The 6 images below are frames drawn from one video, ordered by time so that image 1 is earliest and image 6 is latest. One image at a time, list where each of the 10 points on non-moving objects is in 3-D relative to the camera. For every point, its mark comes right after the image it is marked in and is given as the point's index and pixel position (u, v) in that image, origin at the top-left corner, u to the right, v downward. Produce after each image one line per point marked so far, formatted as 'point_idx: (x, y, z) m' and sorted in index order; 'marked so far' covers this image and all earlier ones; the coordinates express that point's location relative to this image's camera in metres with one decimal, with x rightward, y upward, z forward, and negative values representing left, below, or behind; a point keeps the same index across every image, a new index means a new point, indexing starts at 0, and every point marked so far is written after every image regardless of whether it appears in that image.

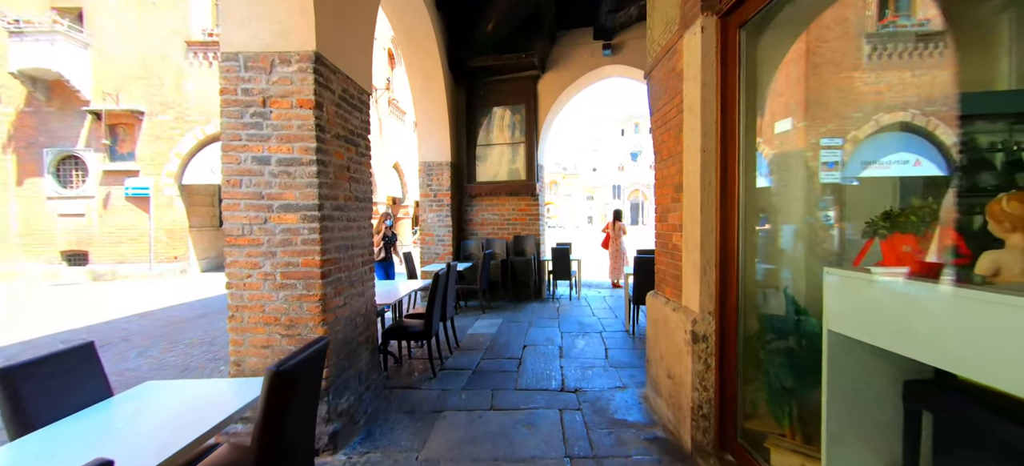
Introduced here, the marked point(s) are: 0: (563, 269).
0: (+1.0, -0.7, +7.5) m
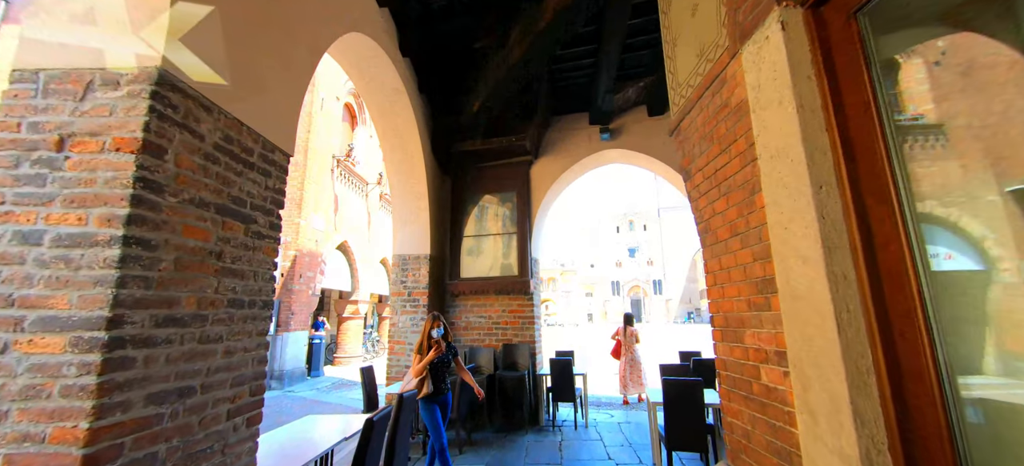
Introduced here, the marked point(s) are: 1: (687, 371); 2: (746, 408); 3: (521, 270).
0: (+0.8, -2.4, +5.9) m
1: (+2.1, -1.7, +4.7) m
2: (+1.1, -0.8, +1.8) m
3: (+0.2, -0.6, +6.5) m
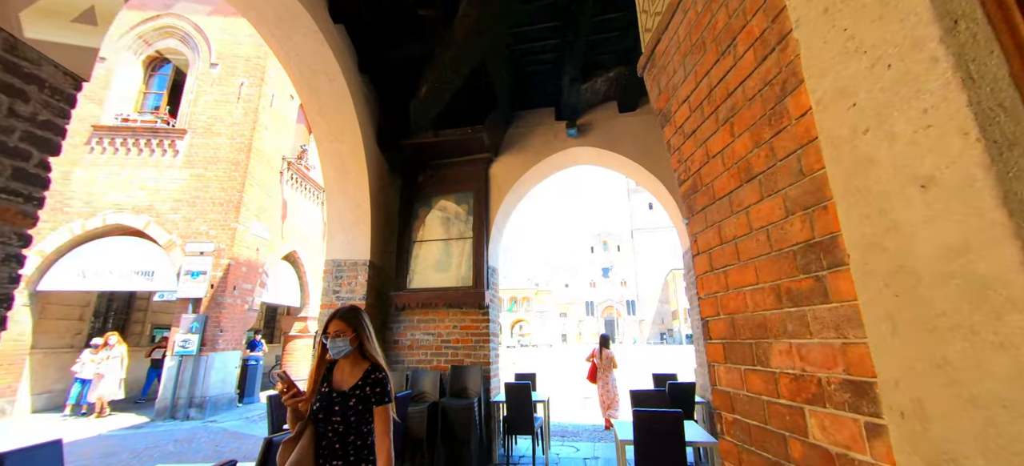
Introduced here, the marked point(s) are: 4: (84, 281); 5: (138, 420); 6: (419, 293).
0: (+0.1, -2.4, +5.0) m
1: (+1.5, -1.7, +3.9) m
2: (+0.7, -0.7, +1.1) m
3: (-0.5, -0.7, +5.7) m
4: (-10.0, -1.1, +8.9) m
5: (-7.7, -3.9, +7.9) m
6: (-1.4, -0.9, +5.7) m
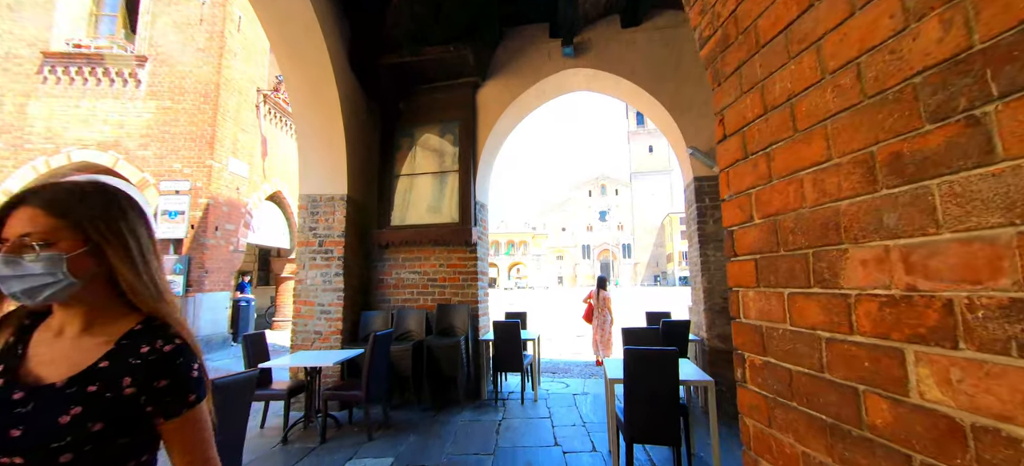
0: (0.0, -1.6, +4.9) m
1: (+1.4, -1.0, +3.7) m
2: (+0.6, -0.4, +0.8) m
3: (-0.7, +0.2, +5.3) m
4: (-10.2, +0.2, +8.6) m
5: (-7.9, -2.6, +7.9) m
6: (-1.6, 0.0, +5.4) m
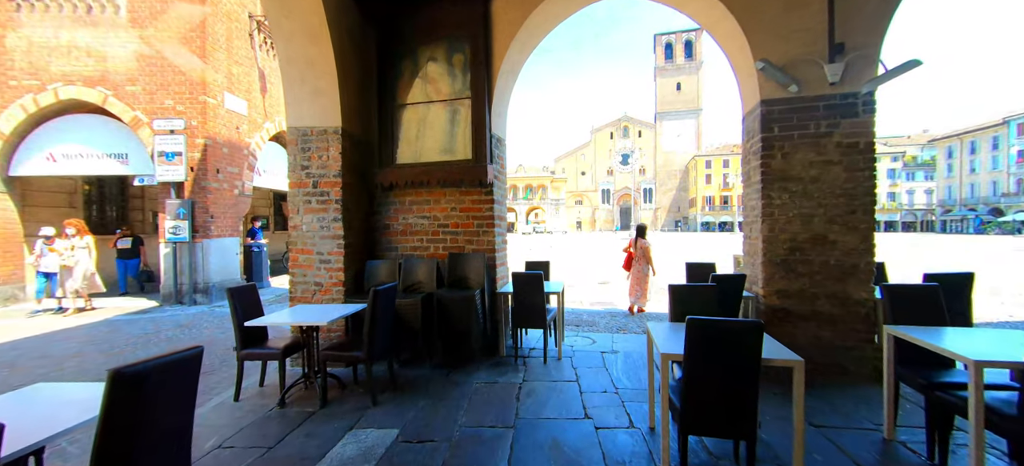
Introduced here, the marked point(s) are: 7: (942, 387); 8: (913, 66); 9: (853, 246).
0: (+0.2, -0.9, +4.4) m
1: (+1.6, -0.5, +3.1) m
2: (+0.6, -0.3, +0.1) m
3: (-0.4, +1.0, +4.6) m
4: (-9.8, +1.4, +8.2) m
5: (-7.5, -1.5, +7.9) m
6: (-1.3, +0.8, +4.7) m
7: (+2.5, -0.9, +2.2) m
8: (+3.3, +1.4, +3.1) m
9: (+3.0, -0.1, +3.3) m
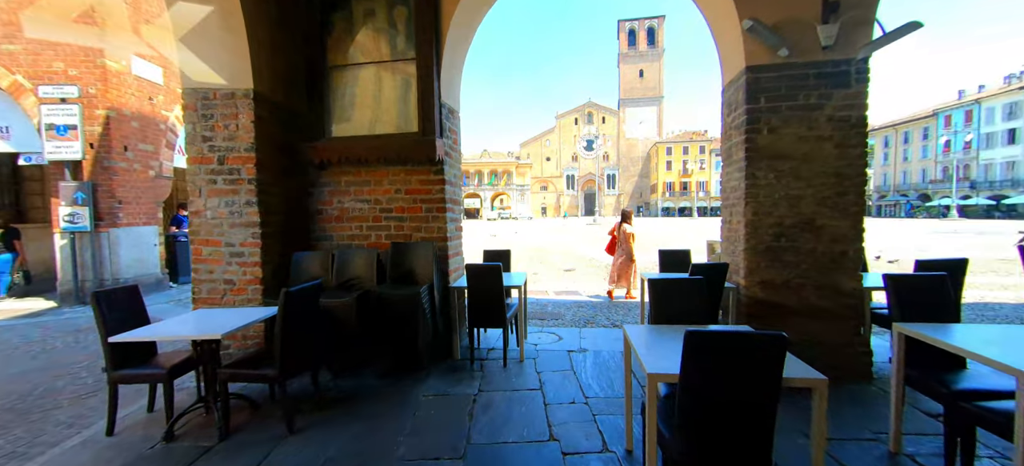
0: (-0.2, -0.7, +3.9) m
1: (+1.2, -0.4, +2.6) m
2: (+0.6, -0.3, -0.4) m
3: (-0.9, +1.1, +3.9) m
4: (-10.5, +1.6, +6.7) m
5: (-8.2, -1.3, +6.6) m
6: (-1.8, +0.9, +4.0) m
7: (+2.2, -0.8, +1.9) m
8: (+2.9, +1.5, +2.8) m
9: (+2.6, 0.0, +3.0) m
